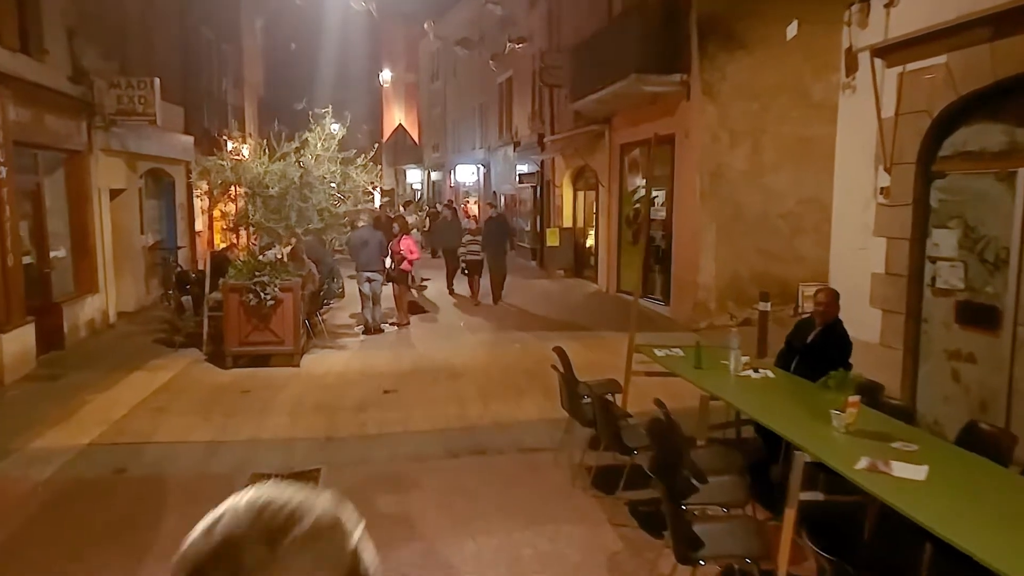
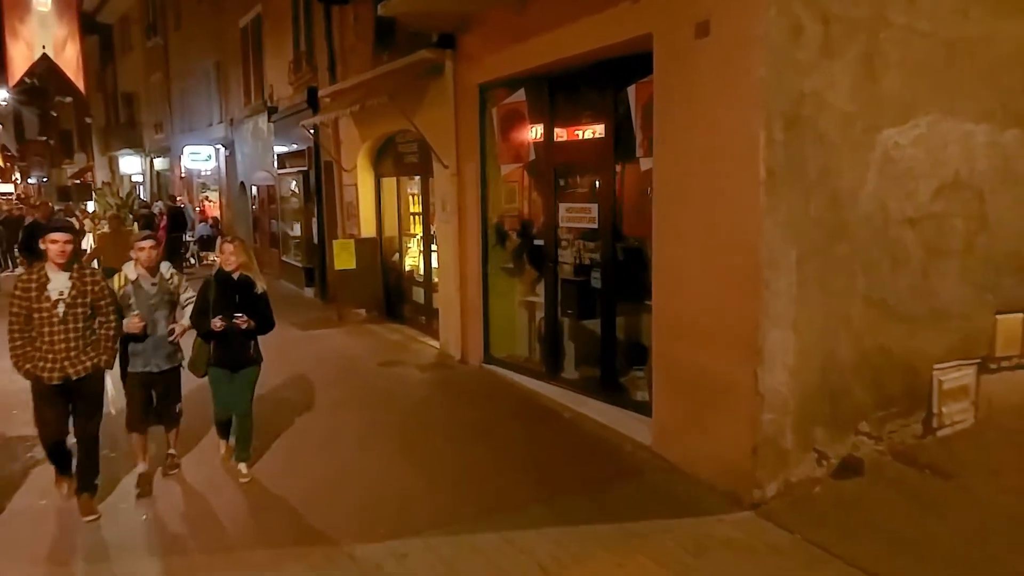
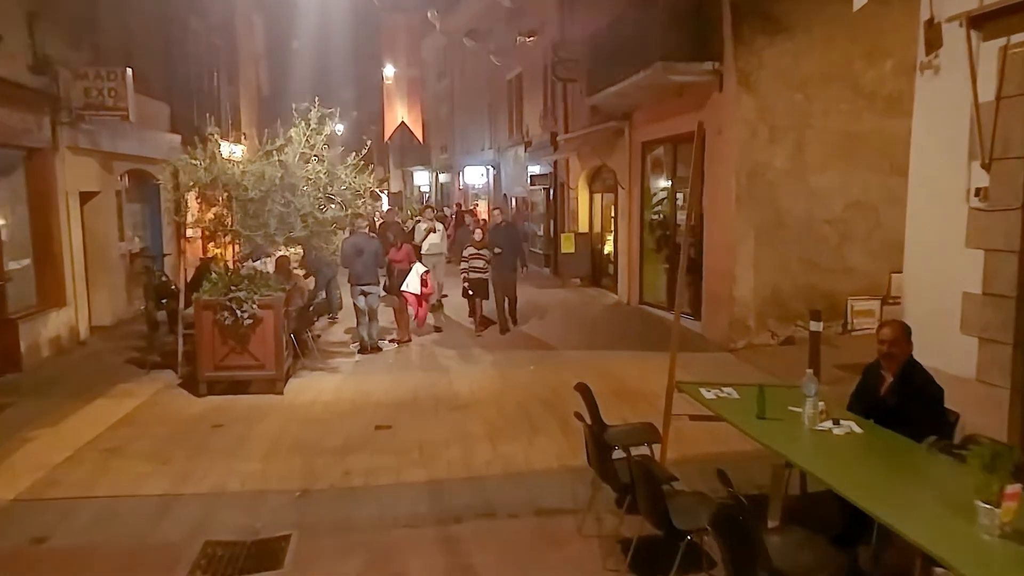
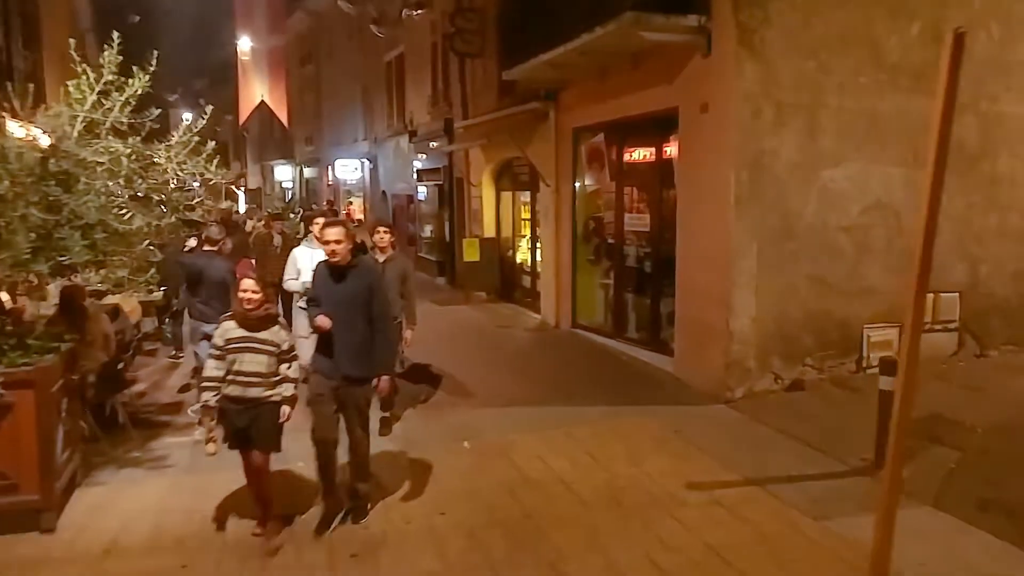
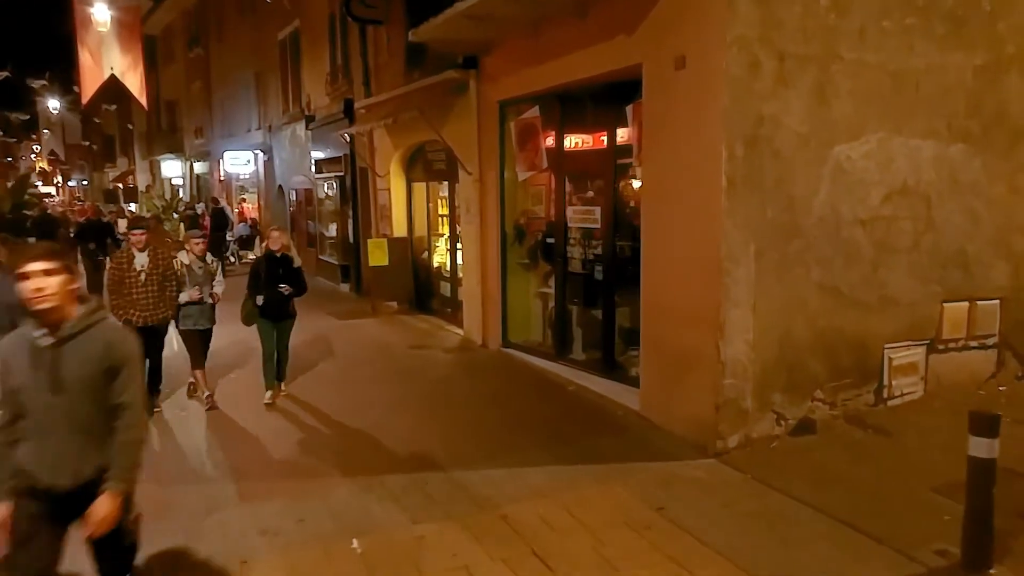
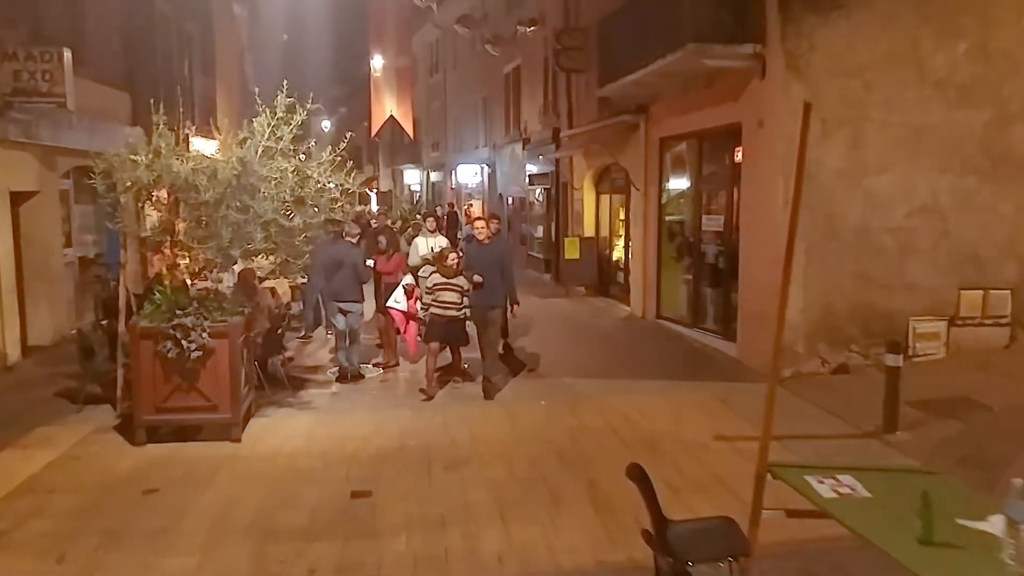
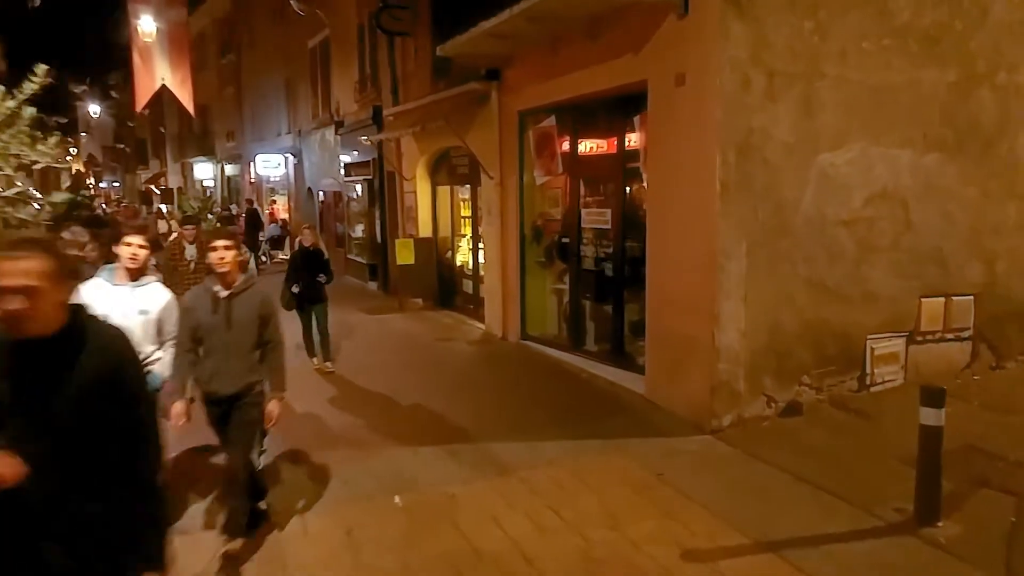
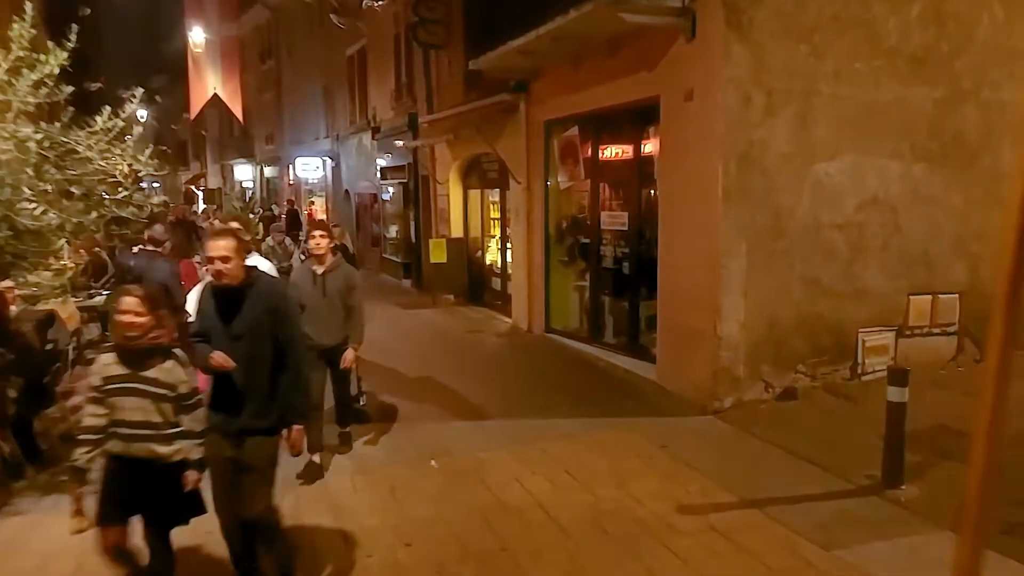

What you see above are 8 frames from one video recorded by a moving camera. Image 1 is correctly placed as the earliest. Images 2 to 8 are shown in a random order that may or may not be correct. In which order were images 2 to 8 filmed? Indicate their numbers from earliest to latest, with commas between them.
3, 6, 4, 8, 7, 5, 2
